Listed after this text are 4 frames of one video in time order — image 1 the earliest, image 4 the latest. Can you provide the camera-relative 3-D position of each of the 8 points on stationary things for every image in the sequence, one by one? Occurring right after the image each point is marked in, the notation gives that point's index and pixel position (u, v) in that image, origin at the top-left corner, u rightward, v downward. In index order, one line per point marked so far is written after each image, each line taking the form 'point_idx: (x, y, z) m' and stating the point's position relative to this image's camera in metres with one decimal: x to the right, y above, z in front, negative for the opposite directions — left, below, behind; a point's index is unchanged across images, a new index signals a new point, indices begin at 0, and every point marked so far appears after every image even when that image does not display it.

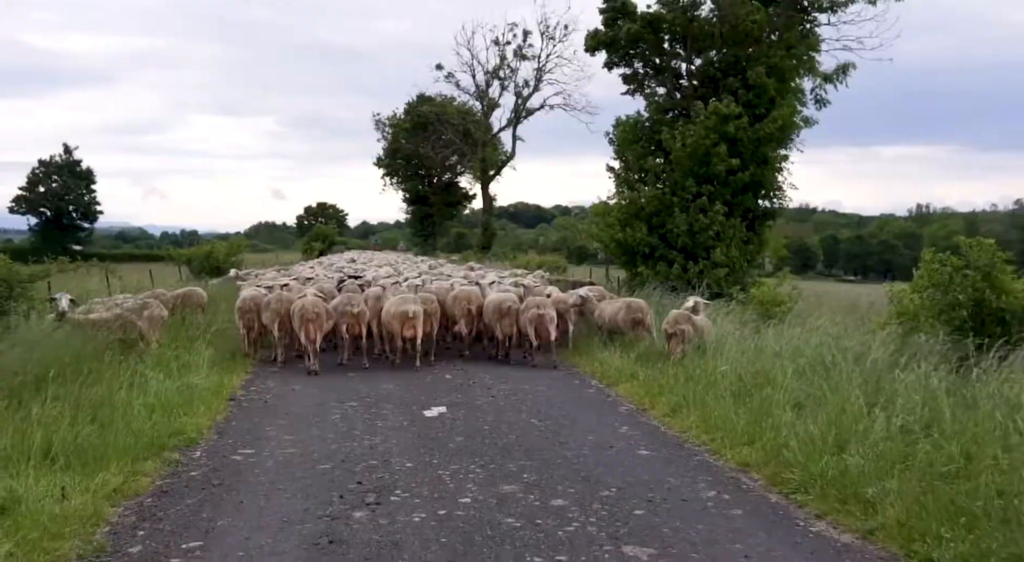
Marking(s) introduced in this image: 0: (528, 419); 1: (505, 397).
0: (+0.2, -1.6, +9.5) m
1: (-0.1, -1.6, +10.9) m
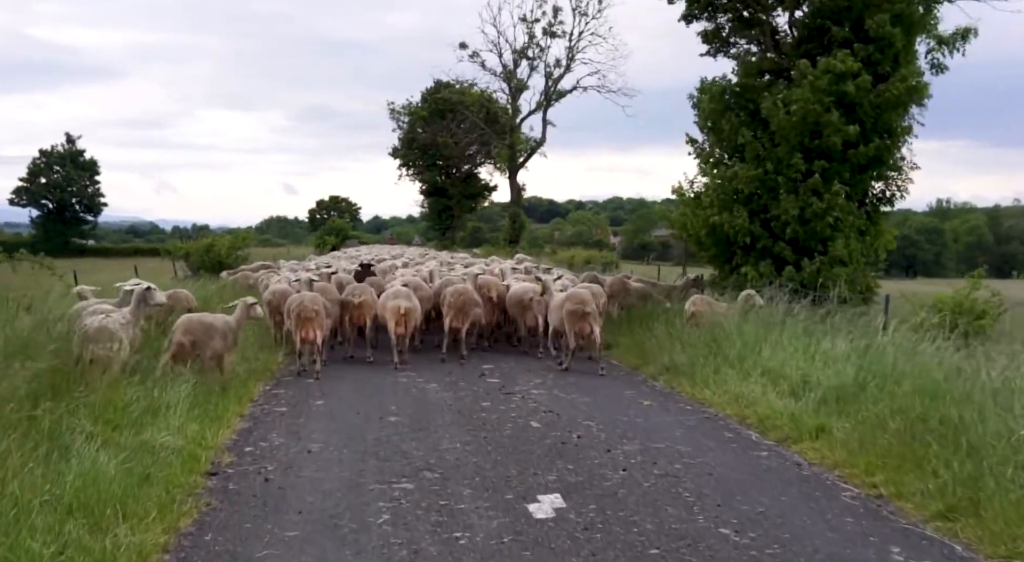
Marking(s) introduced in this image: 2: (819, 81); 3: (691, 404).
0: (+1.4, -1.7, +5.5) m
1: (+1.1, -1.6, +6.9) m
2: (+6.2, +4.0, +16.1) m
3: (+2.2, -1.5, +9.9) m
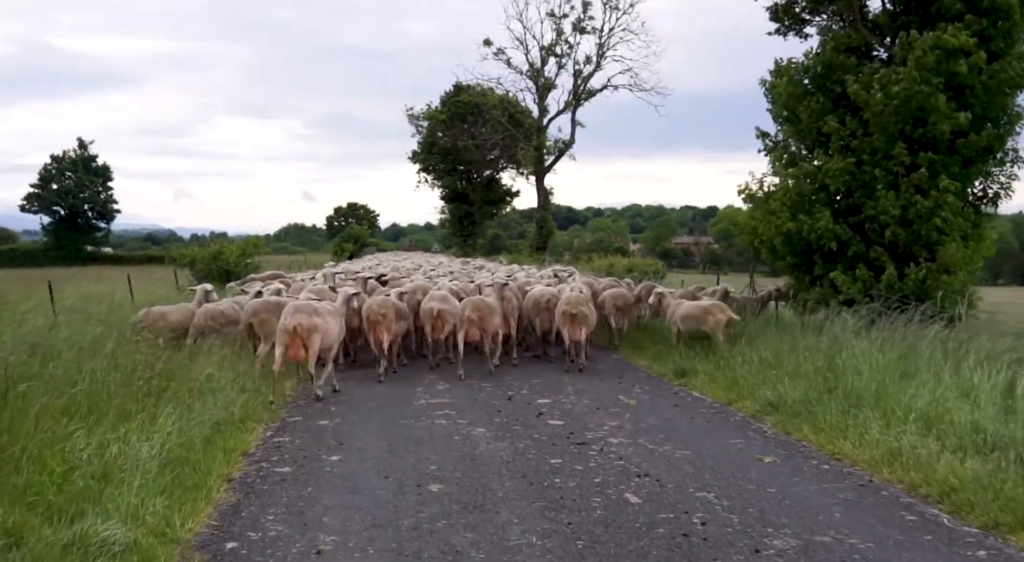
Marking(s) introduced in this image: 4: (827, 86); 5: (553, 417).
0: (+2.0, -1.8, +3.1) m
1: (+1.8, -1.8, +4.5) m
2: (+7.0, +3.8, +13.6) m
3: (+2.9, -1.7, +7.5) m
4: (+6.1, +3.8, +15.6) m
5: (+0.5, -1.5, +9.0) m
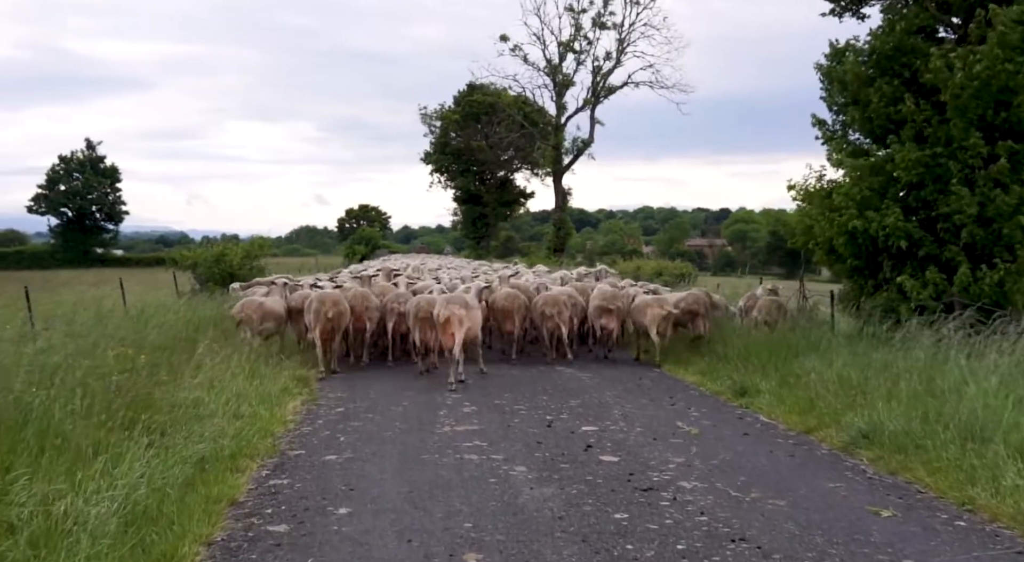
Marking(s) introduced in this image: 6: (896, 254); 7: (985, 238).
0: (+2.3, -1.9, +1.6) m
1: (+2.1, -1.8, +3.0) m
2: (+7.5, +3.7, +12.1) m
3: (+3.3, -1.7, +5.9) m
4: (+6.6, +3.7, +14.1) m
5: (+0.9, -1.6, +7.5) m
6: (+6.5, +0.5, +13.8) m
7: (+7.5, +0.7, +12.6) m
